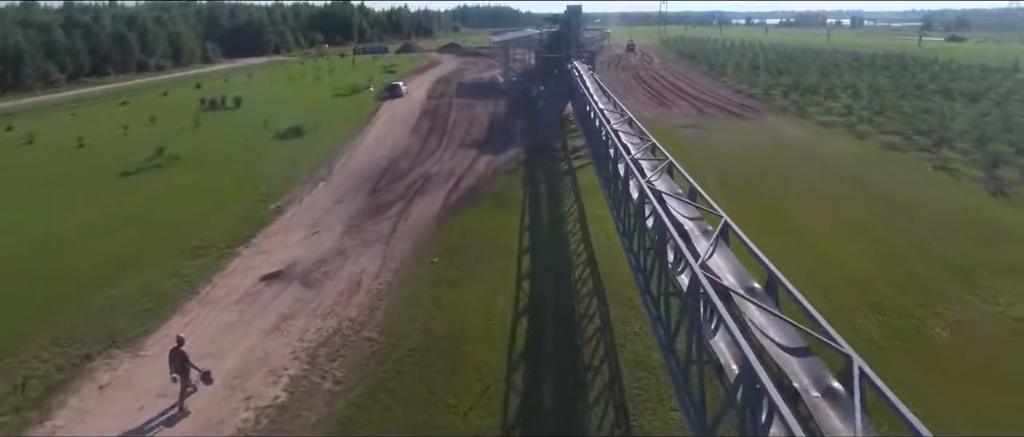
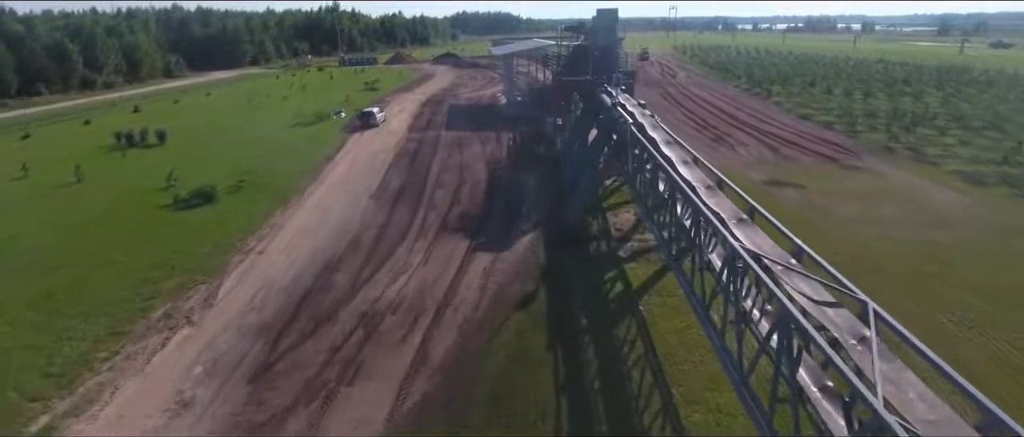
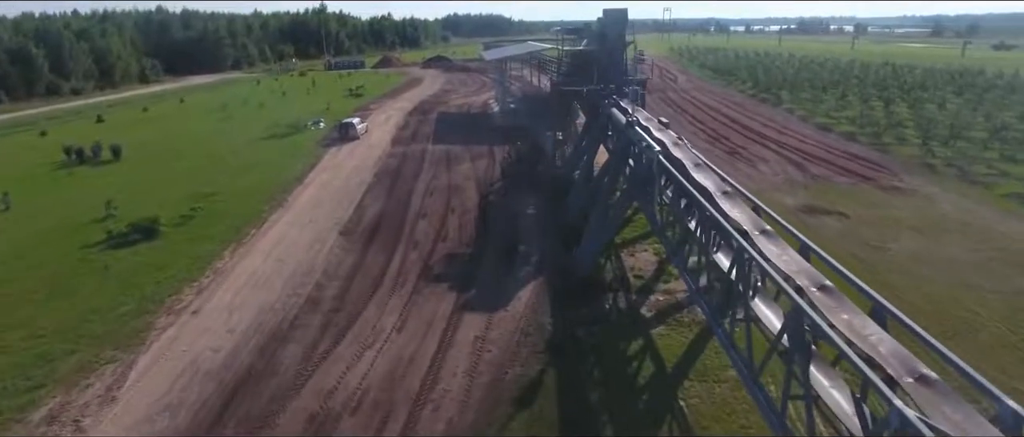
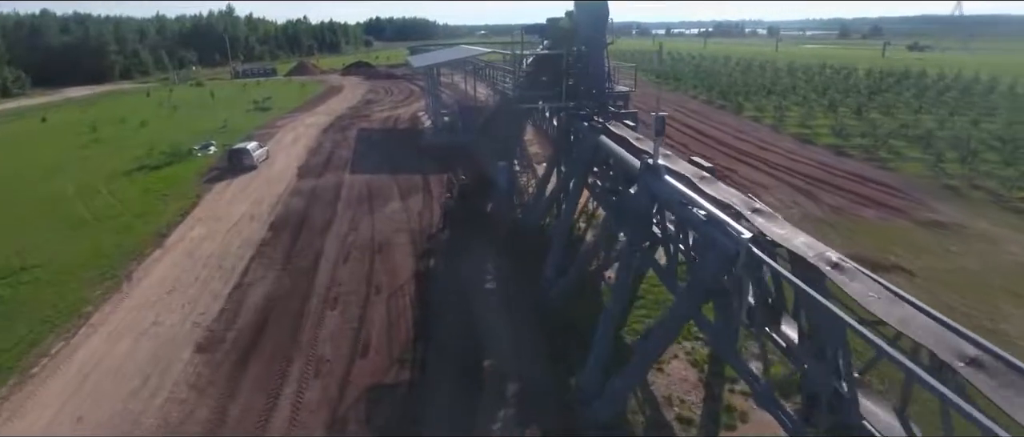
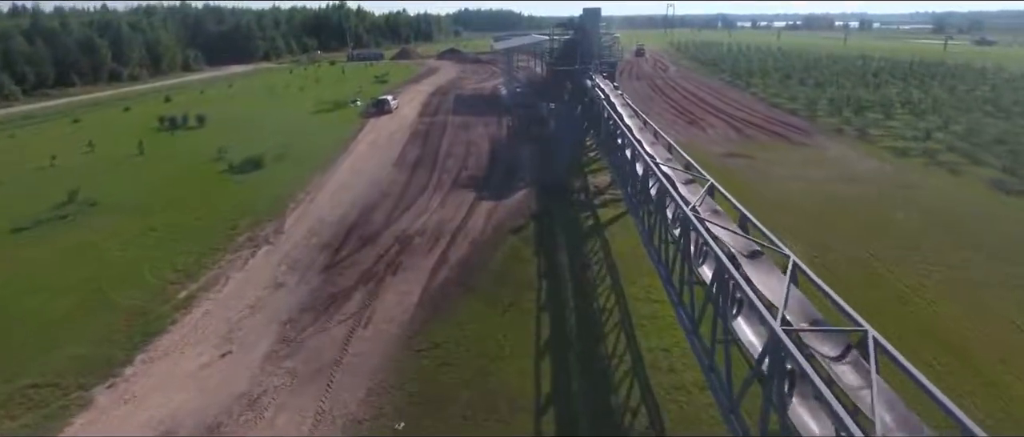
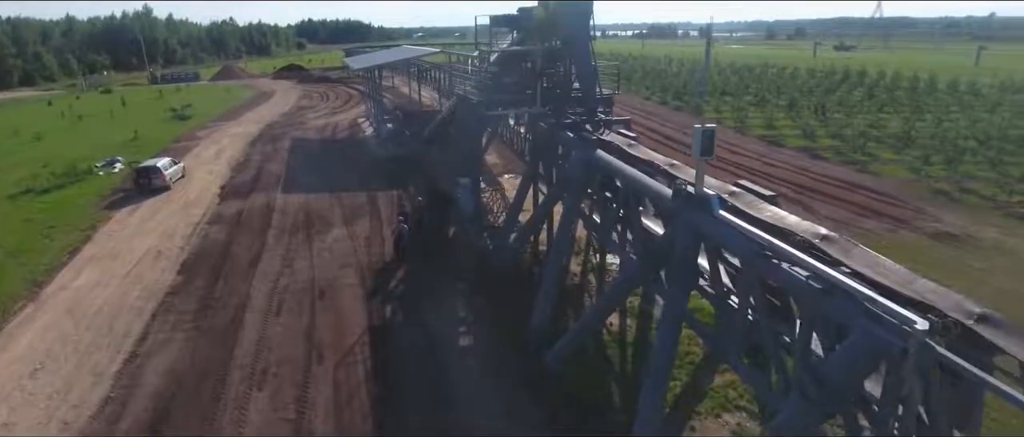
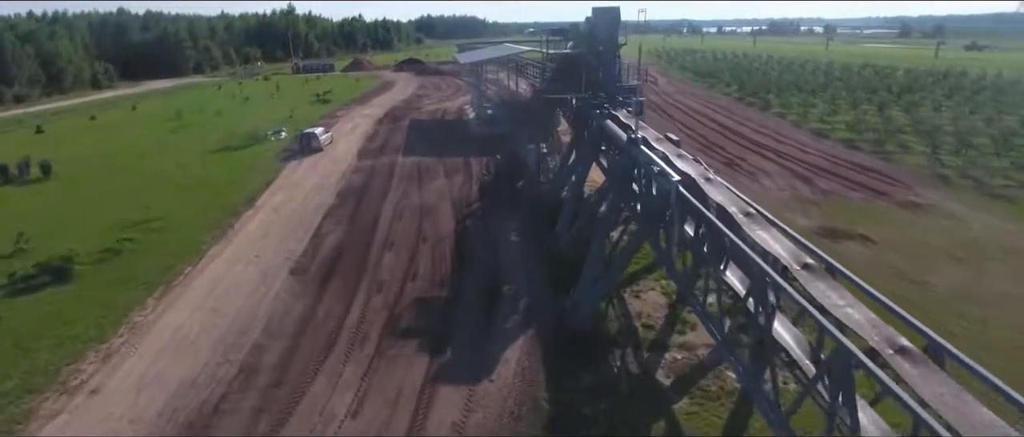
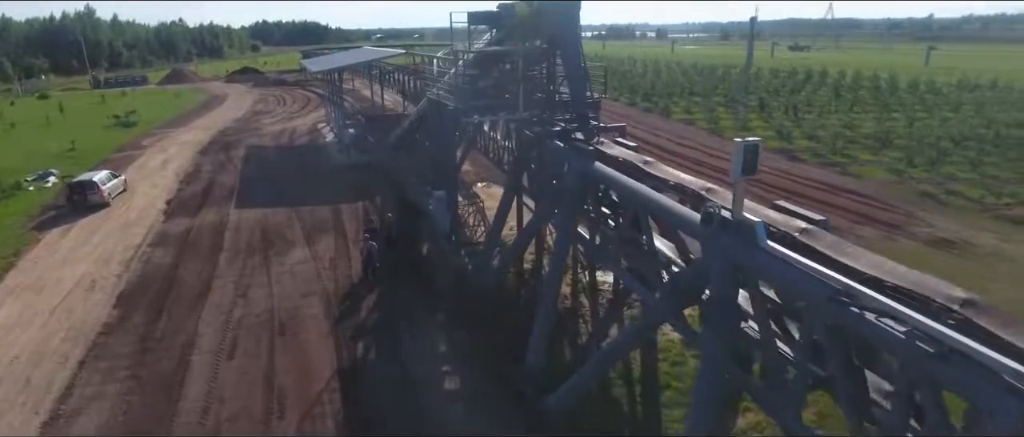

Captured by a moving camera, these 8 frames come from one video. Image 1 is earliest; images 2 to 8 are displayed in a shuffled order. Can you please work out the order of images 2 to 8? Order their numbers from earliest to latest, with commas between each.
5, 2, 3, 7, 4, 6, 8
